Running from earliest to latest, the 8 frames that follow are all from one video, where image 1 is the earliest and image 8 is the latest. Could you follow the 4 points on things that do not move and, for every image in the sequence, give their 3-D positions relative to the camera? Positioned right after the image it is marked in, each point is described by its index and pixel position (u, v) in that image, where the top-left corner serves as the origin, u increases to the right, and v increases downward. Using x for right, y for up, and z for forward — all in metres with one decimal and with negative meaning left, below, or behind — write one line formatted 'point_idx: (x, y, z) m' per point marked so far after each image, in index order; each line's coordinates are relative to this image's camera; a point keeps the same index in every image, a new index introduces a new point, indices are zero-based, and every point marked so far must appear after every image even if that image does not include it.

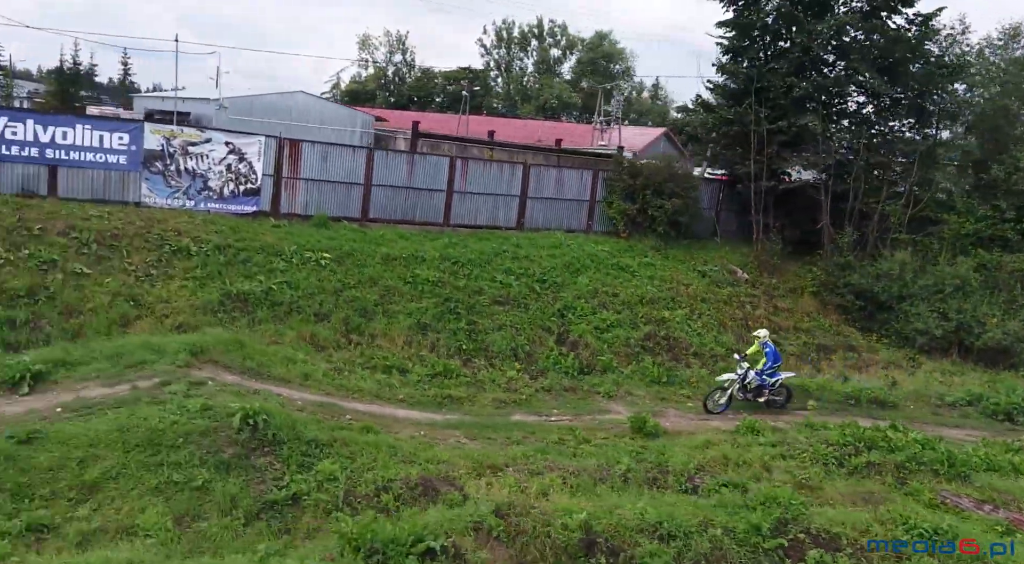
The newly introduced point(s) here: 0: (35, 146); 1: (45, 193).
0: (-11.0, +3.1, +18.7) m
1: (-10.9, +2.0, +18.9) m
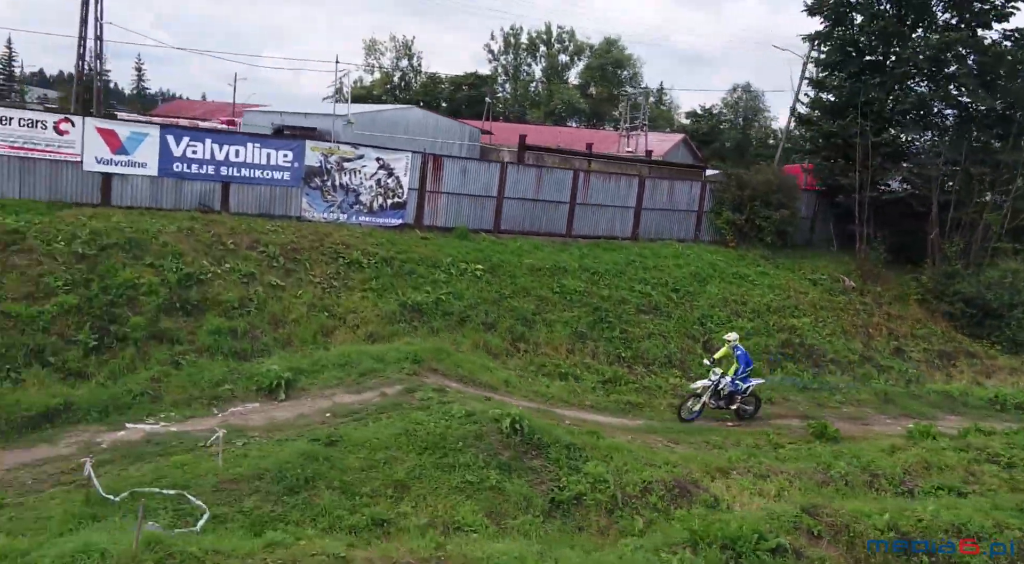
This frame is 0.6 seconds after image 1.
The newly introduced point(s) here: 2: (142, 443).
0: (-7.3, +2.8, +19.8) m
1: (-7.2, +1.8, +20.0) m
2: (-4.9, -2.2, +10.9) m
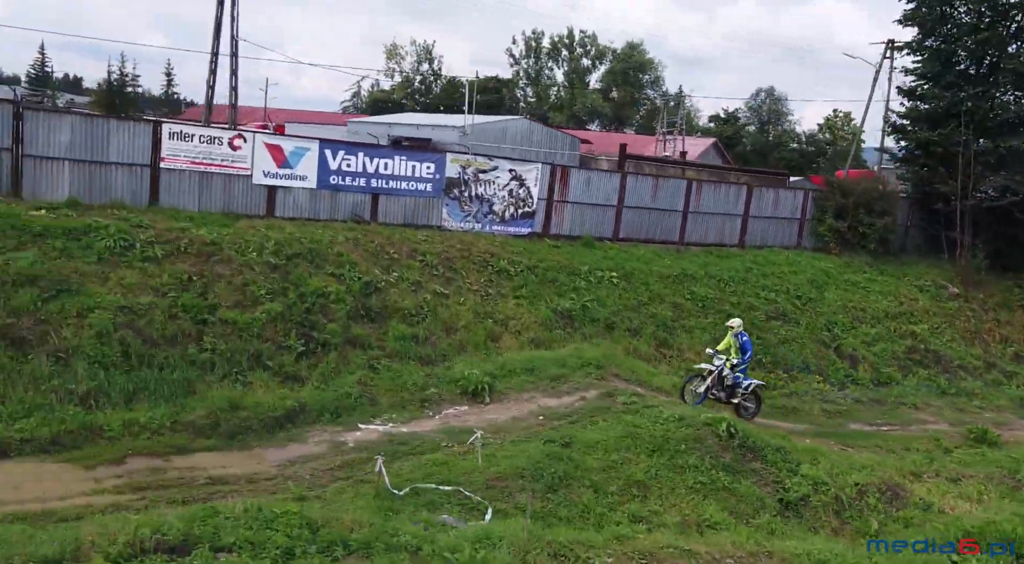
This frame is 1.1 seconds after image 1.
0: (-3.8, +2.6, +20.7) m
1: (-3.7, +1.6, +21.0) m
2: (-1.8, -2.3, +11.8) m
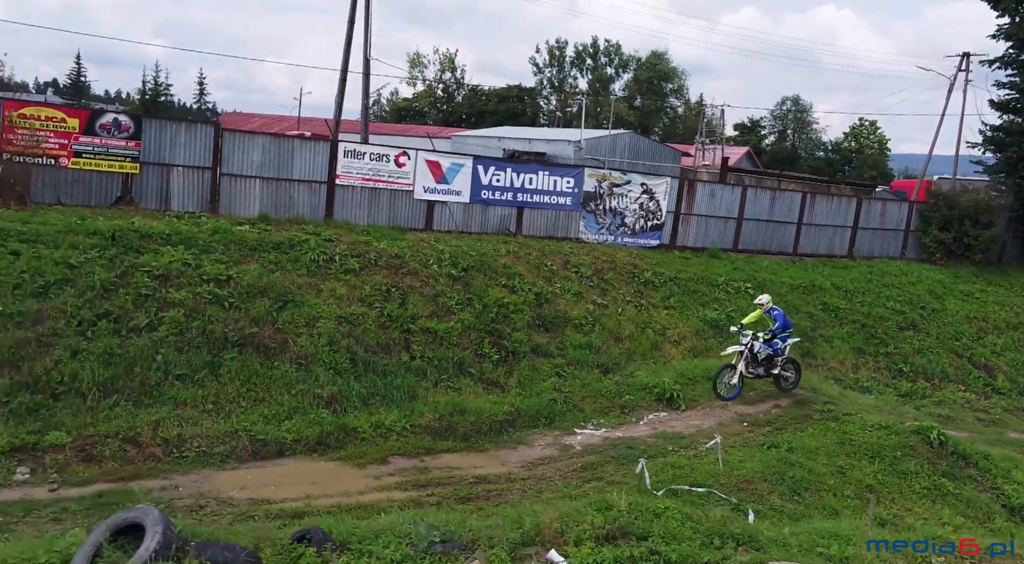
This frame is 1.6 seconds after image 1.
0: (0.0, +2.4, +21.6) m
1: (0.0, +1.3, +21.8) m
2: (+1.6, -2.5, +12.6) m
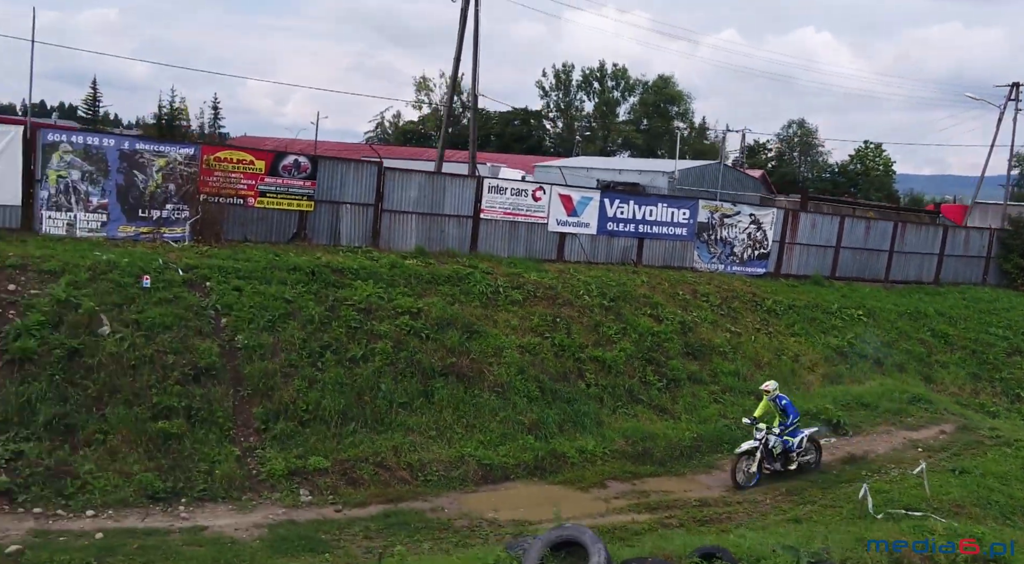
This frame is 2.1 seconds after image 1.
0: (+3.3, +1.6, +22.4) m
1: (+3.3, +0.6, +22.7) m
2: (+4.8, -3.1, +13.2) m
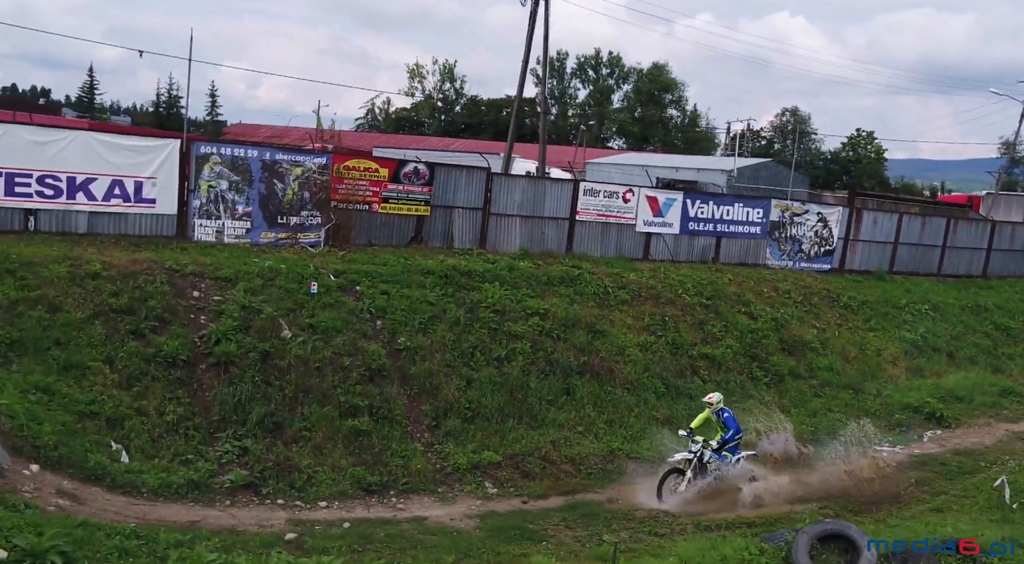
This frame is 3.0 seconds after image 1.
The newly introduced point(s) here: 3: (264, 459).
0: (+5.6, +1.7, +23.2) m
1: (+5.7, +0.6, +23.5) m
2: (+7.2, -3.1, +14.1) m
3: (-3.2, -2.3, +10.5) m
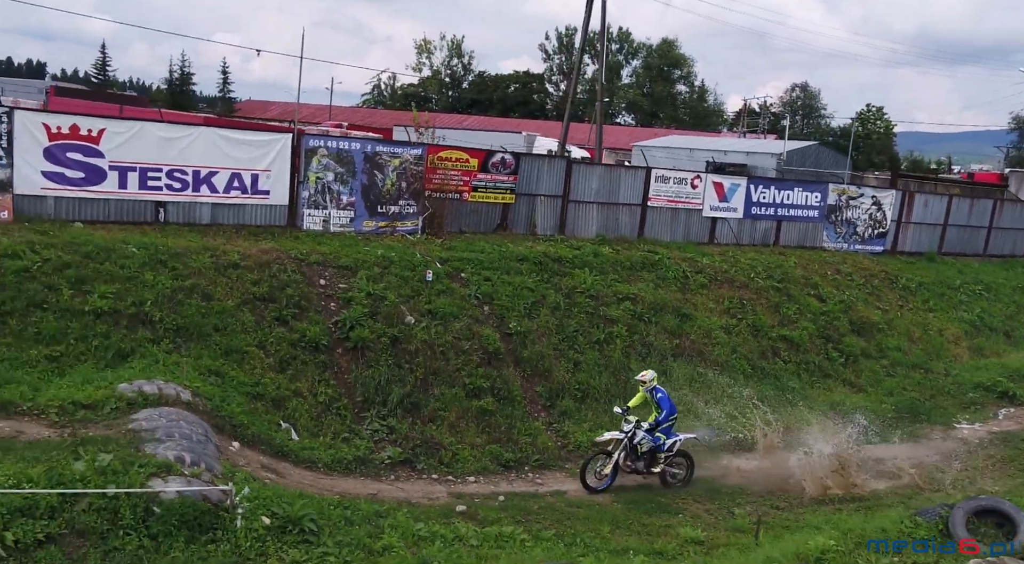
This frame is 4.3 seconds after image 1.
0: (+7.6, +2.2, +23.8) m
1: (+7.6, +1.1, +24.1) m
2: (+9.0, -2.9, +14.8) m
3: (-1.4, -2.1, +11.3) m
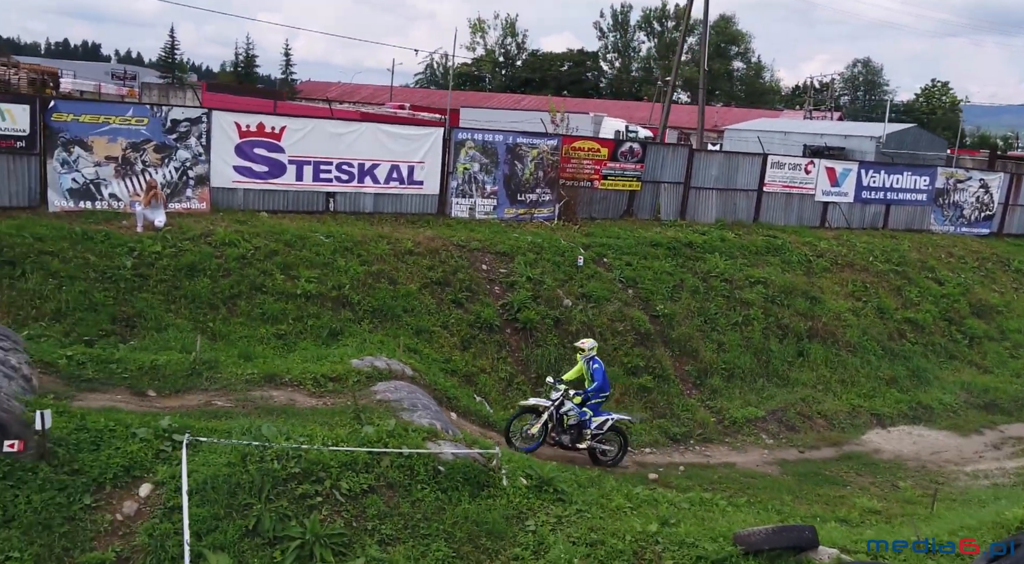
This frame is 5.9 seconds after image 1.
0: (+10.9, +2.7, +24.0) m
1: (+10.9, +1.6, +24.3) m
2: (+11.7, -2.6, +15.1) m
3: (+1.1, -1.9, +12.3) m
